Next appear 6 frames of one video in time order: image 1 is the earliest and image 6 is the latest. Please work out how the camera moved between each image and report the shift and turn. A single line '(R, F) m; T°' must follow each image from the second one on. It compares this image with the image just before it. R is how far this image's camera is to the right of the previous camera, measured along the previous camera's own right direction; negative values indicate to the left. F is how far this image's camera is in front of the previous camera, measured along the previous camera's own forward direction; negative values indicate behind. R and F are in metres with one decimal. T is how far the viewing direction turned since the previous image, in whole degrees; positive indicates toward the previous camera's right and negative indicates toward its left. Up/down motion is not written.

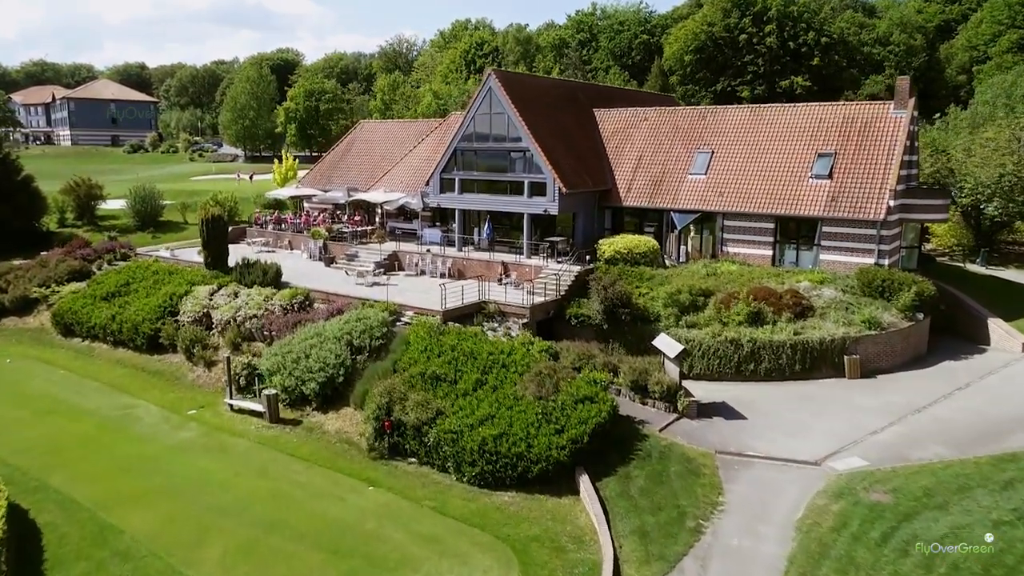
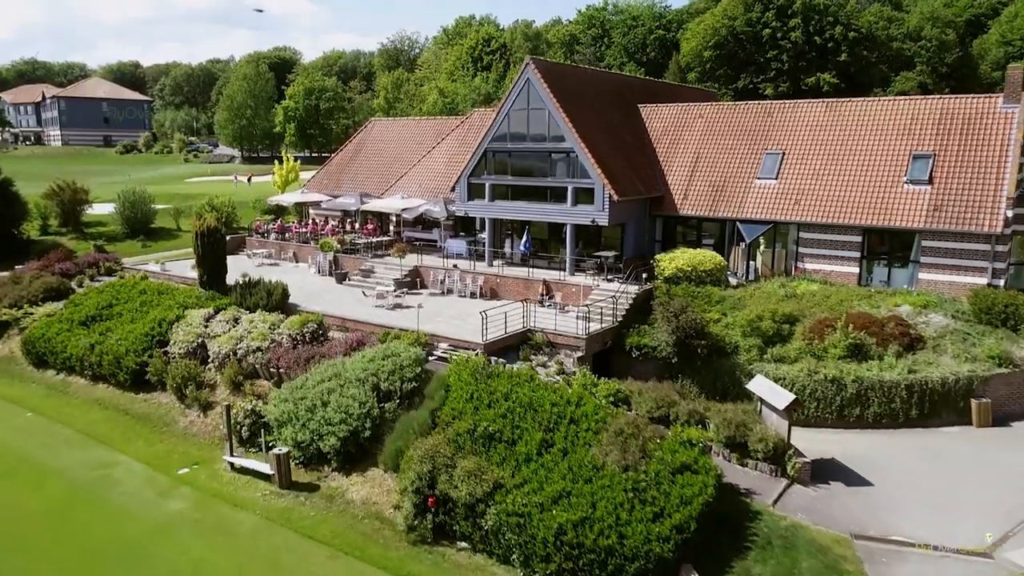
(-2.0, +4.5) m; 0°
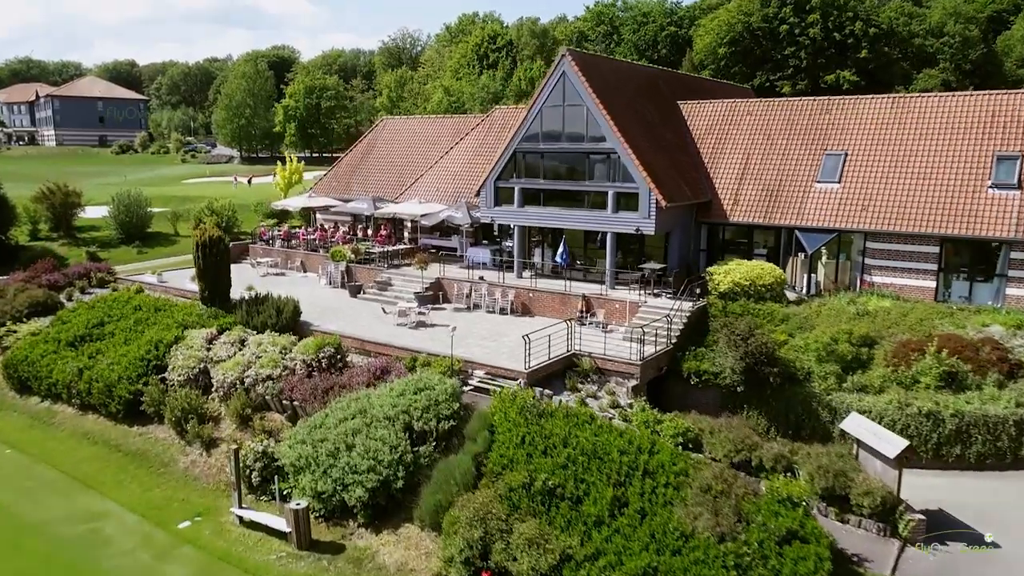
(-1.5, +2.9) m; 0°
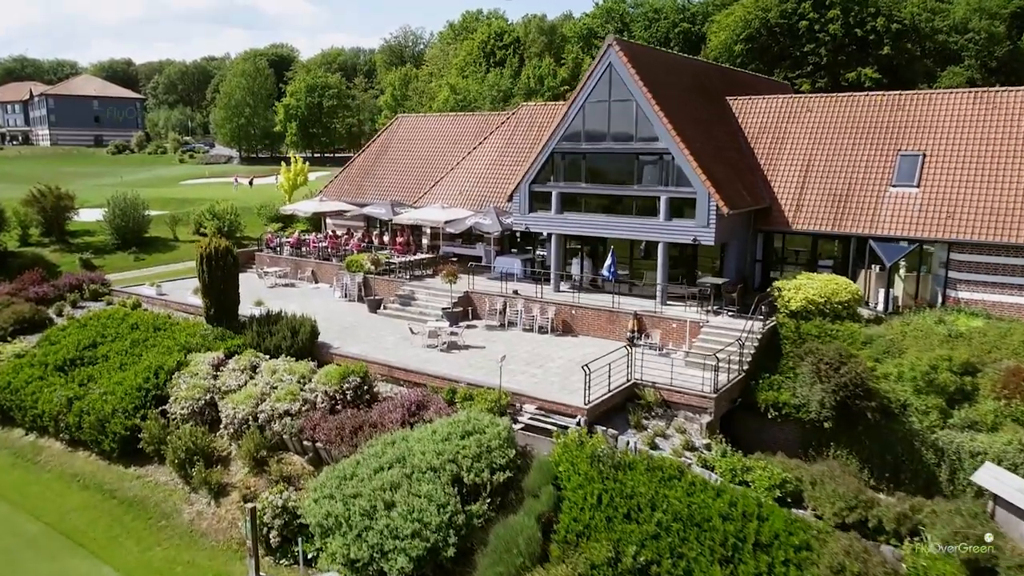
(-1.6, +2.8) m; 0°
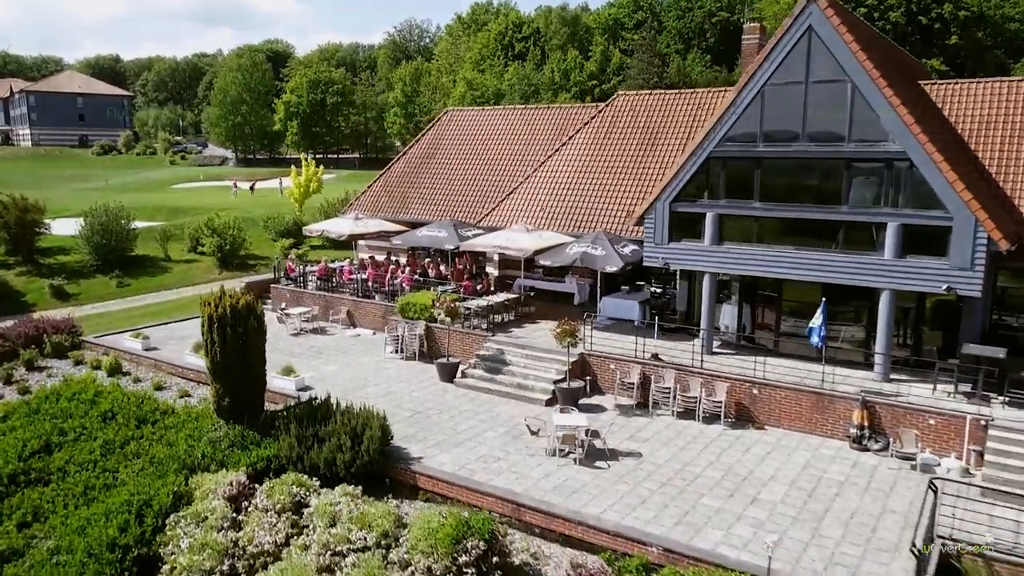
(-4.0, +7.9) m; +1°
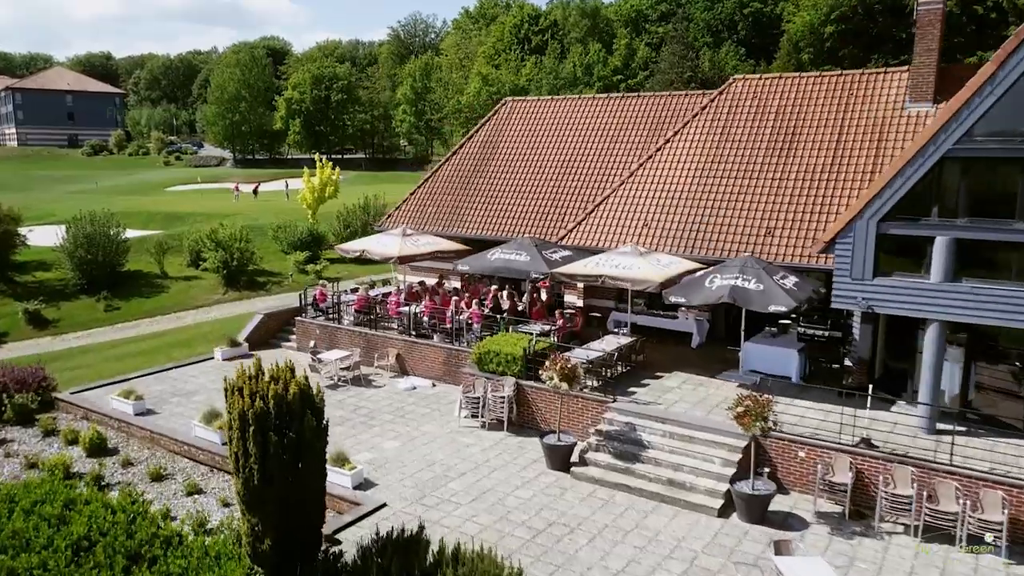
(-3.0, +5.6) m; 0°
